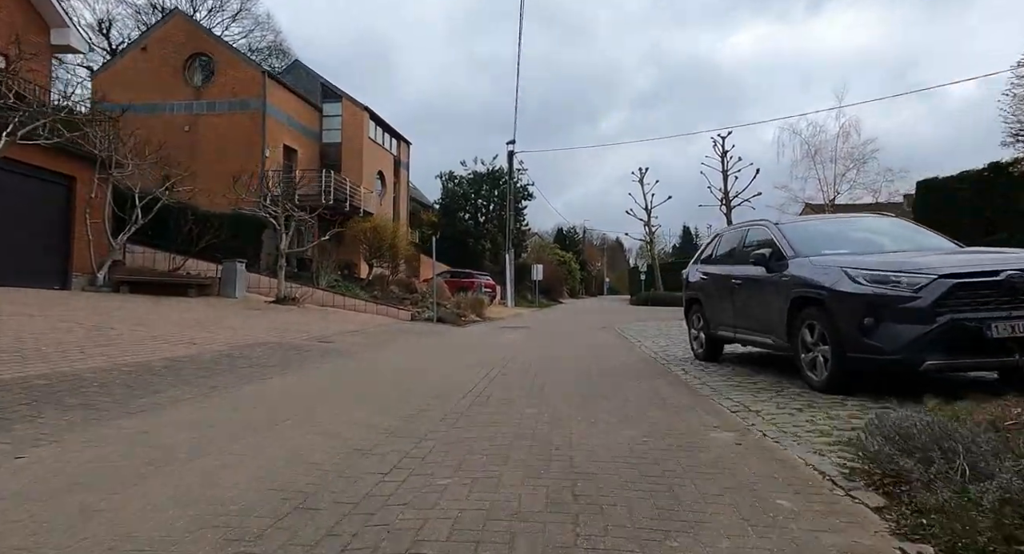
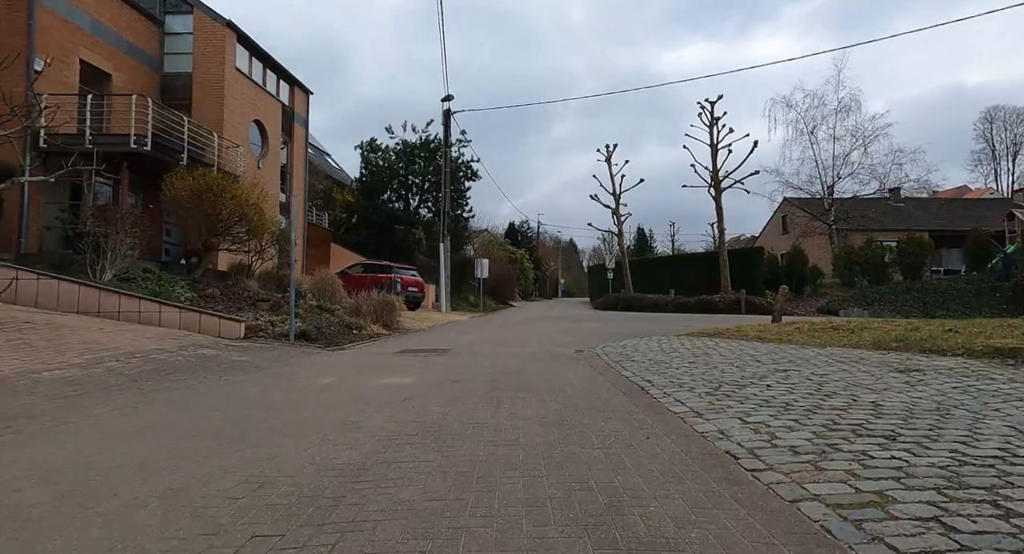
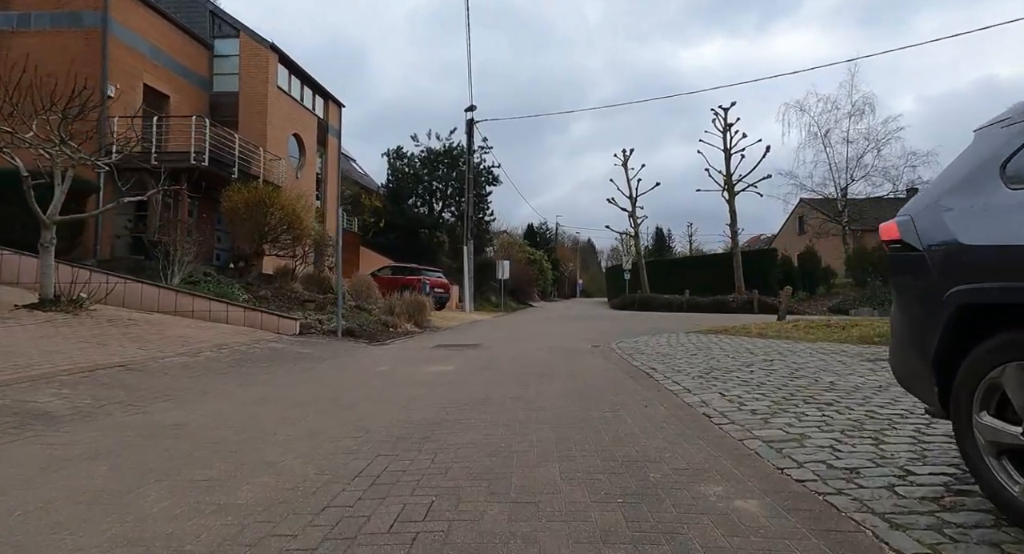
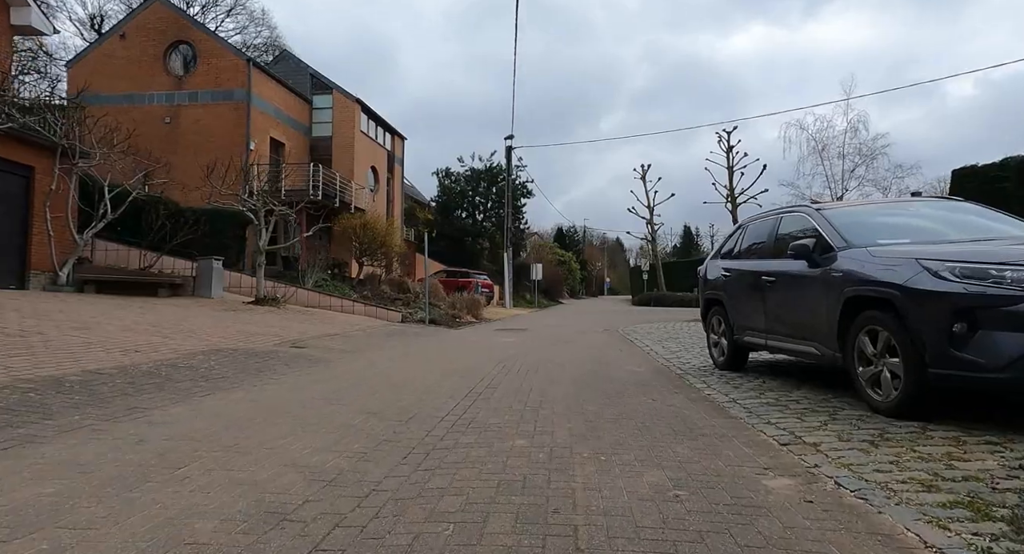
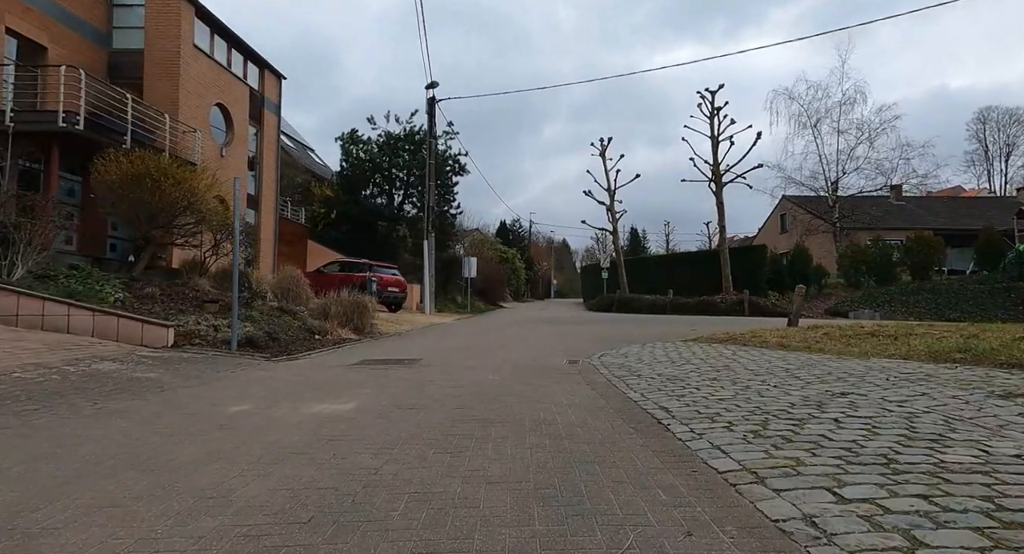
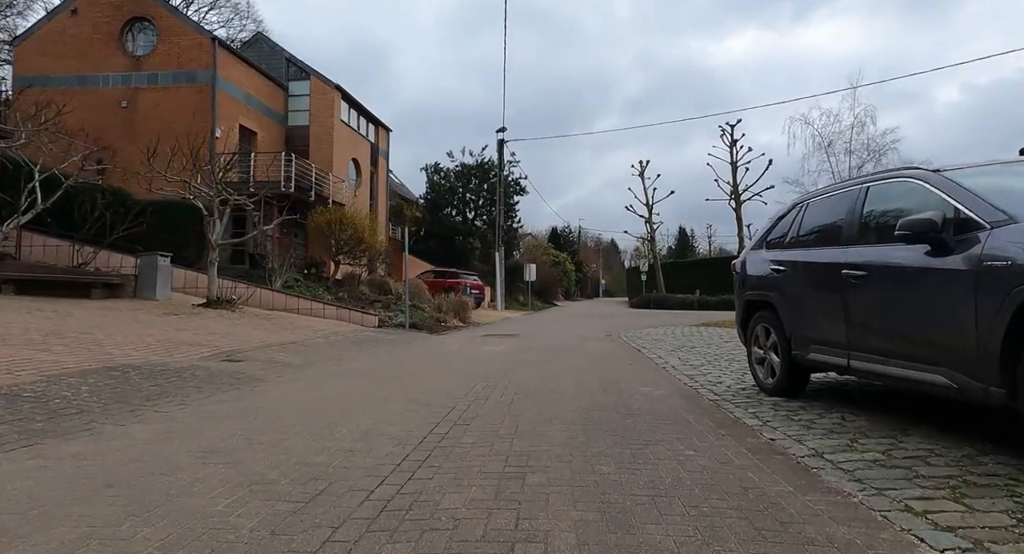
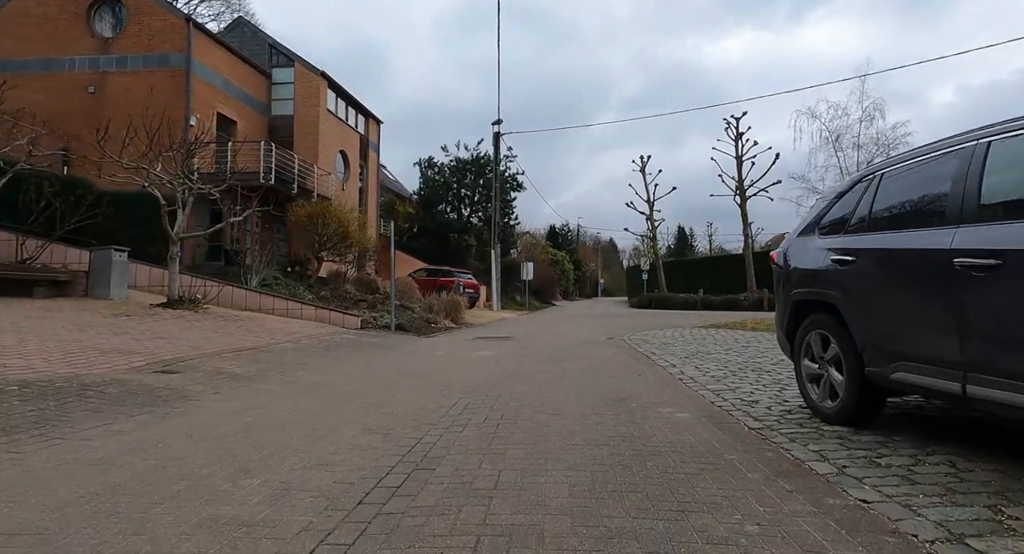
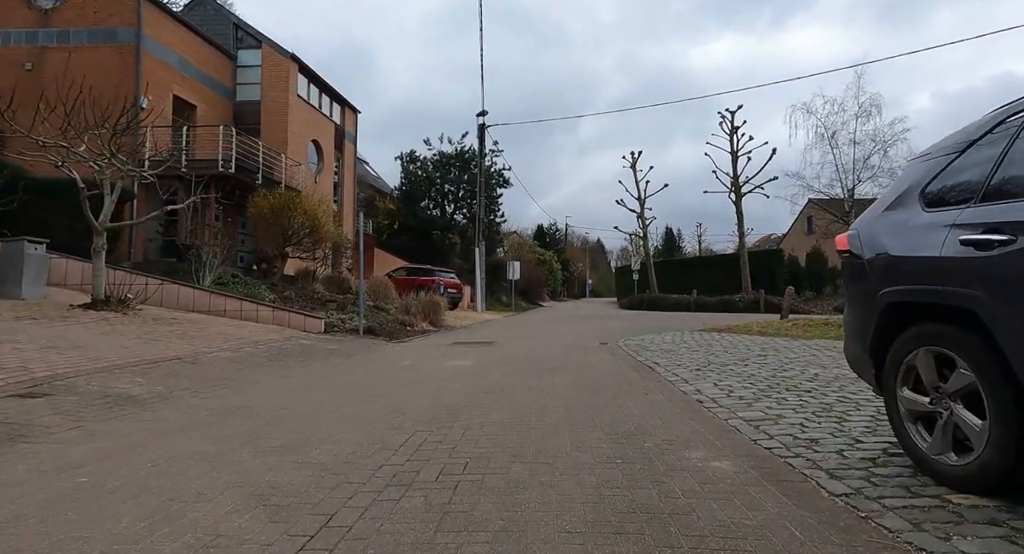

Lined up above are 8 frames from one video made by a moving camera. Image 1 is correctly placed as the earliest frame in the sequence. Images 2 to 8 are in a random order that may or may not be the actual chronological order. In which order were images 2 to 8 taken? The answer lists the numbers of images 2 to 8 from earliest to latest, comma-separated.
4, 6, 7, 8, 3, 2, 5
